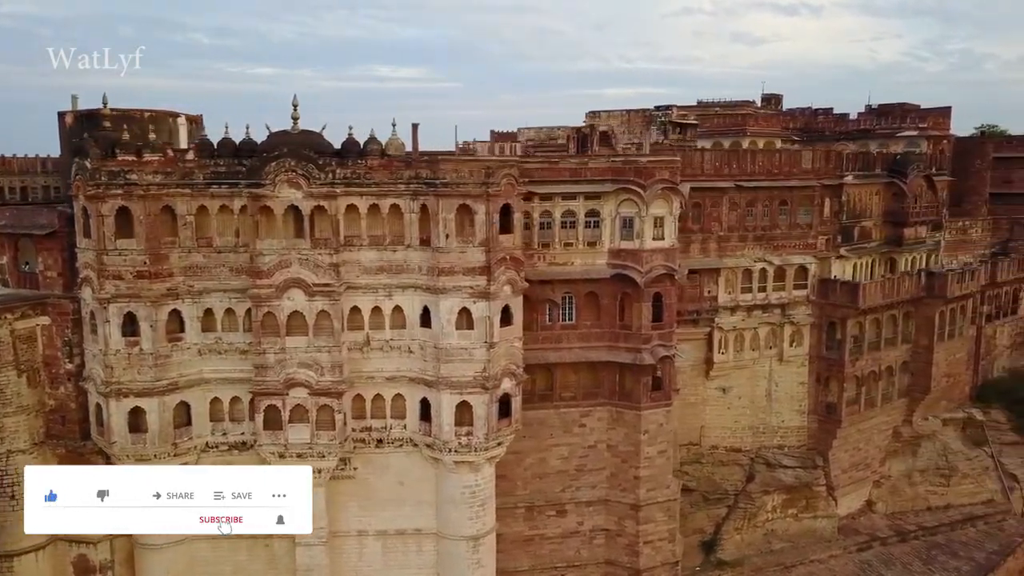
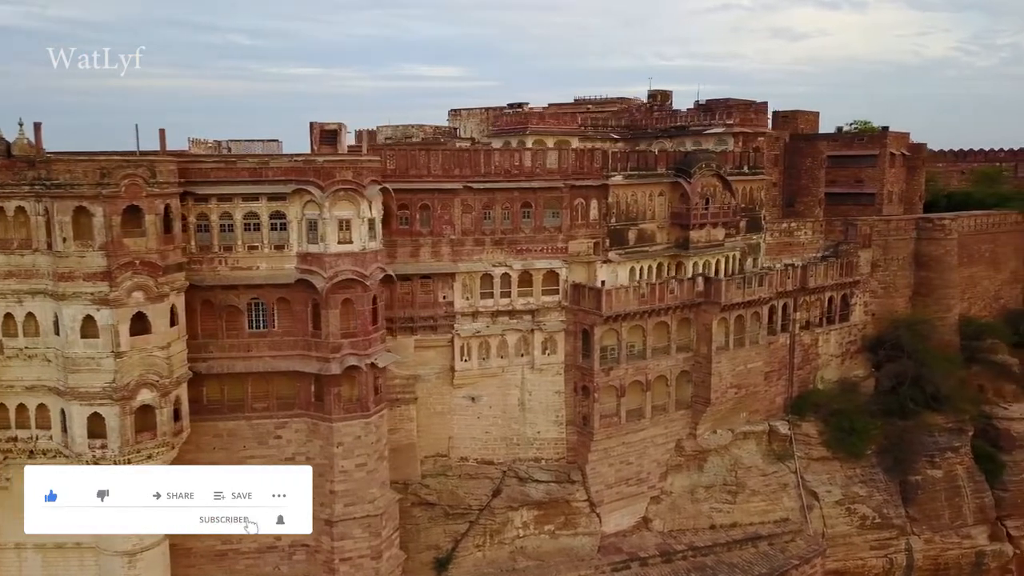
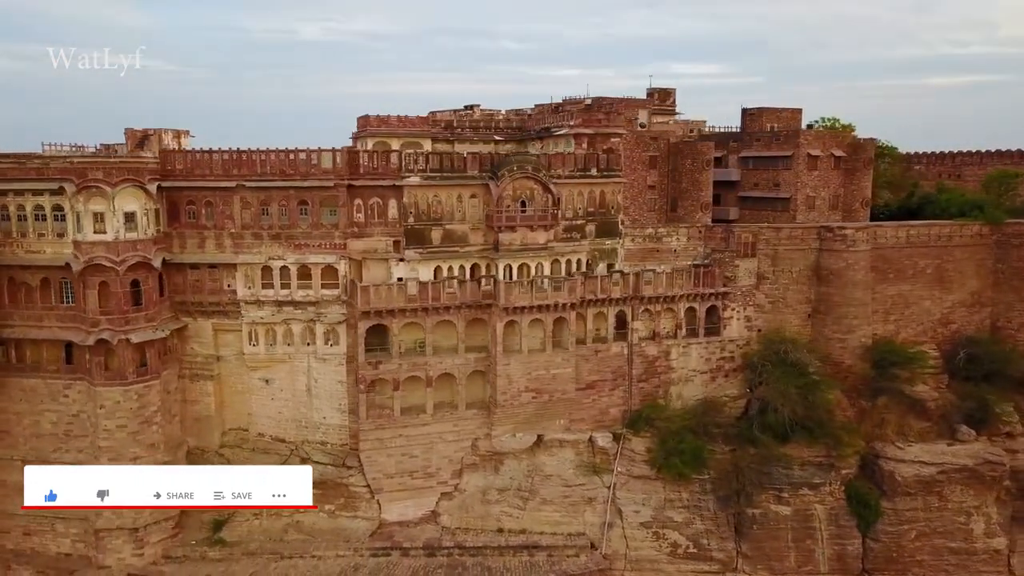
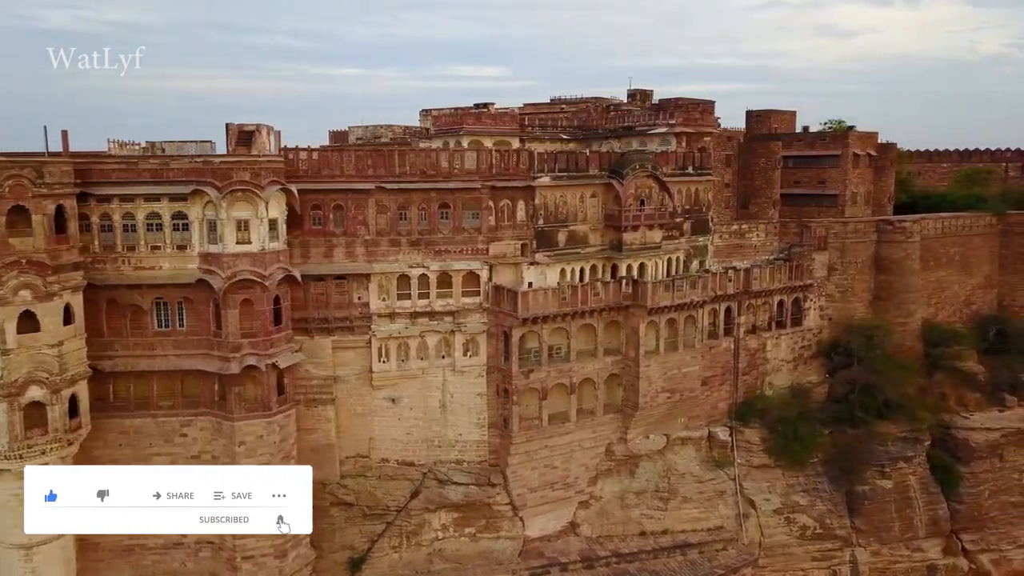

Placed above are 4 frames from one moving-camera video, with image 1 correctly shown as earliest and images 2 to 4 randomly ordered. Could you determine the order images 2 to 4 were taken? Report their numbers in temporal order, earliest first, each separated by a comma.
2, 4, 3
